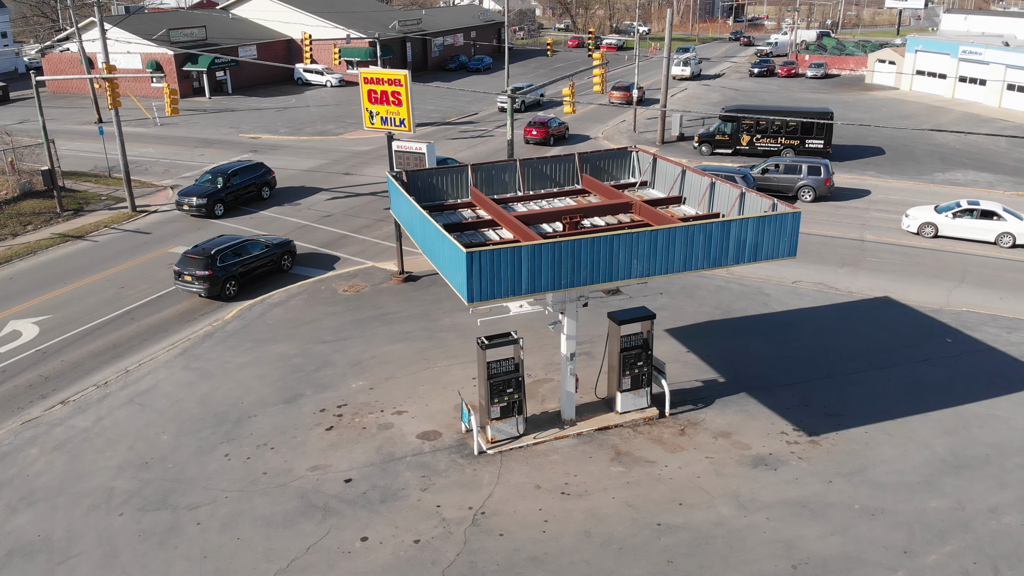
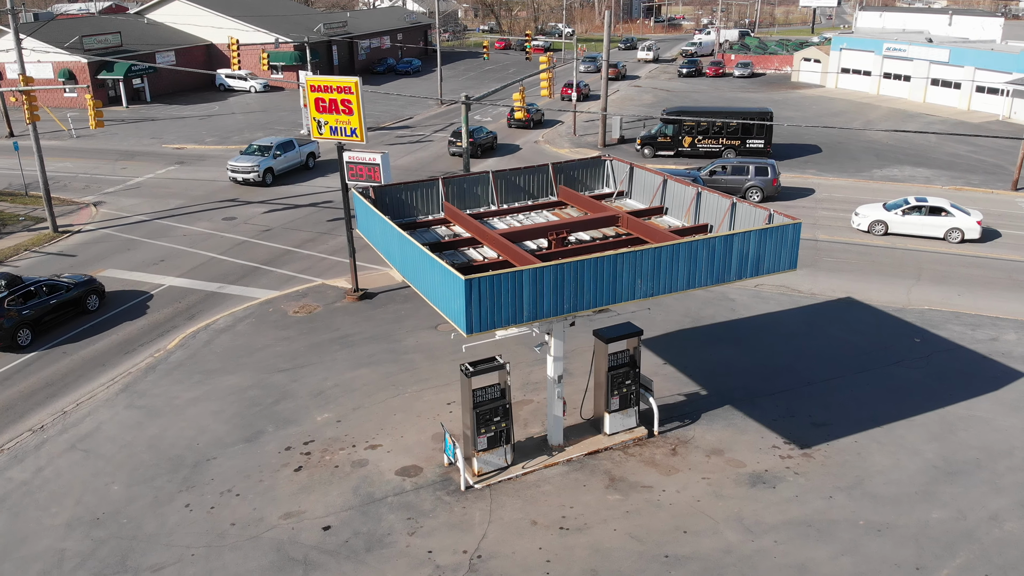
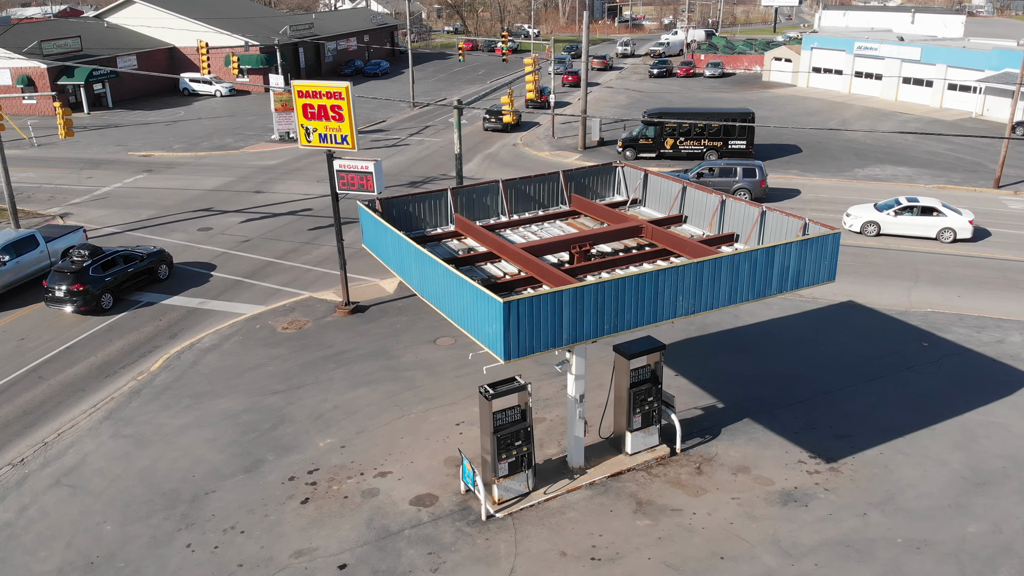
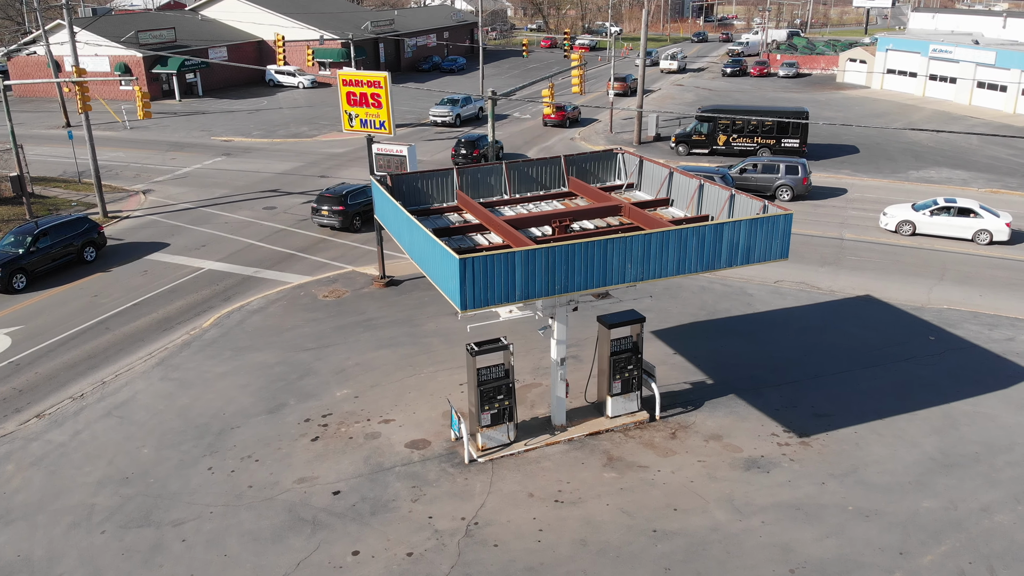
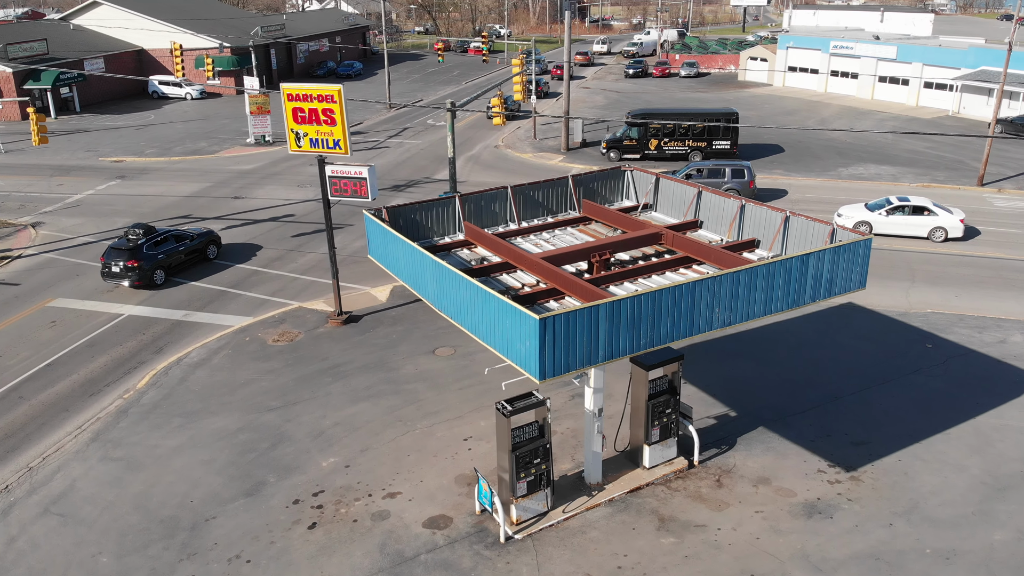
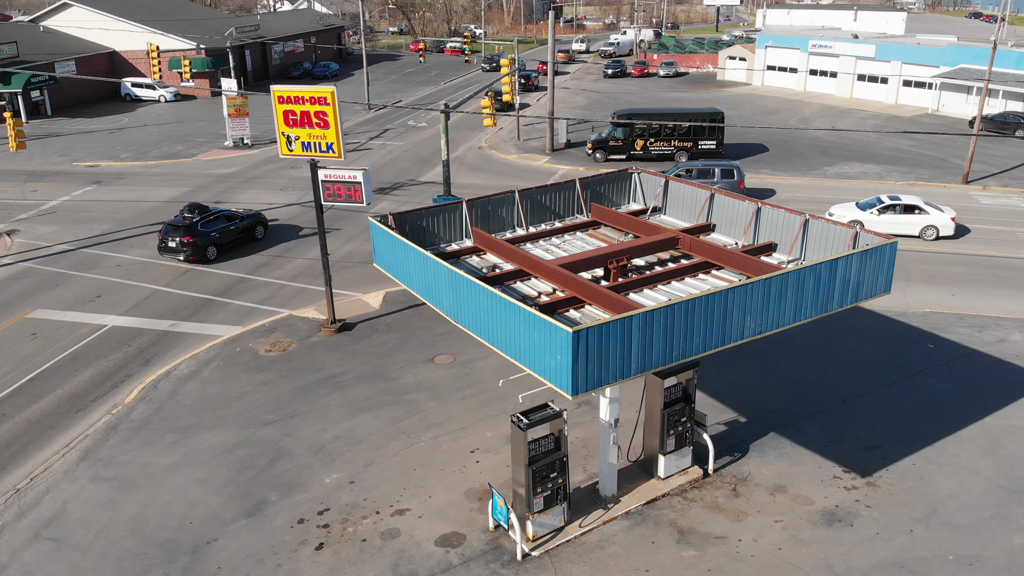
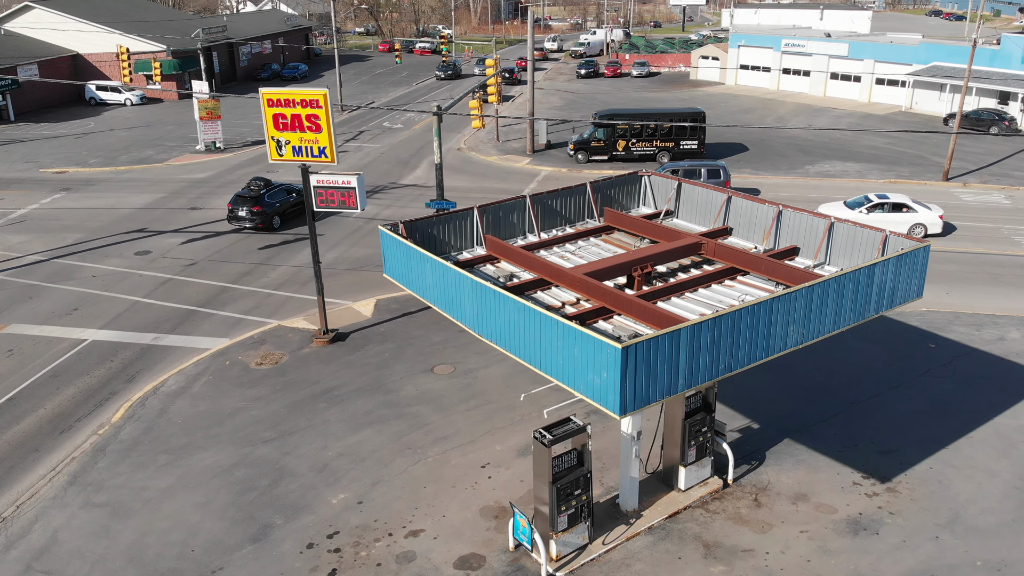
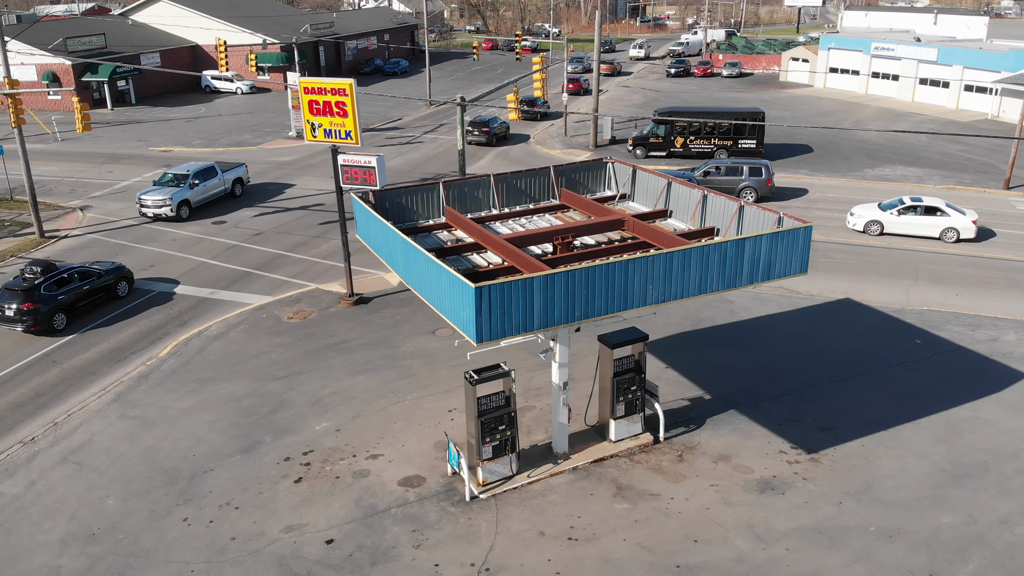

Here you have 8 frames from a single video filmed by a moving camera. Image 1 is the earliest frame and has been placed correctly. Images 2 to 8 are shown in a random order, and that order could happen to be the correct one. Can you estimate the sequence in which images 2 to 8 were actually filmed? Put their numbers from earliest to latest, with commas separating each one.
4, 2, 8, 3, 5, 6, 7
